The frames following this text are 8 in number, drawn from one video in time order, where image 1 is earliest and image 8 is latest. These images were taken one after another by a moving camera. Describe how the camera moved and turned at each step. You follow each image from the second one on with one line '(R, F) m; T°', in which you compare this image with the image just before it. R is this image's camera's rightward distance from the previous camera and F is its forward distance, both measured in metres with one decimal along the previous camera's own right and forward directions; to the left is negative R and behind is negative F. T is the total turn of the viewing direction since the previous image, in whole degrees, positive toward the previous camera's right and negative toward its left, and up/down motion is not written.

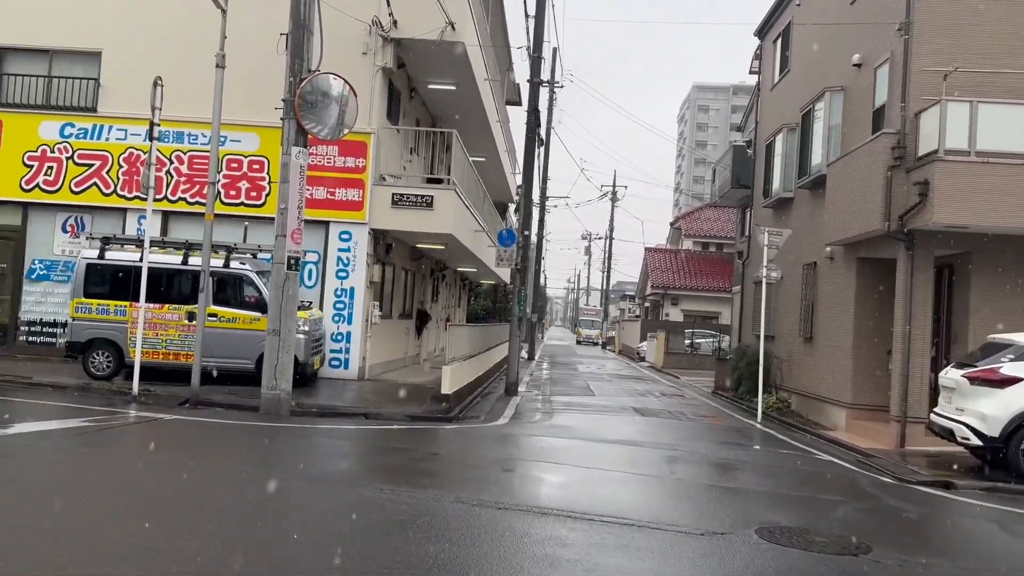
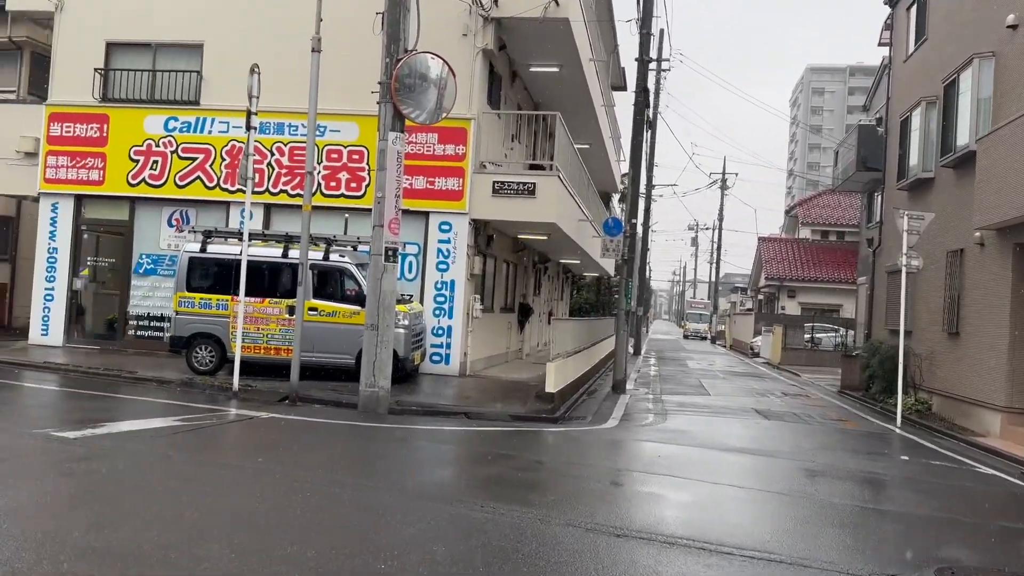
(-0.1, +0.8) m; -7°
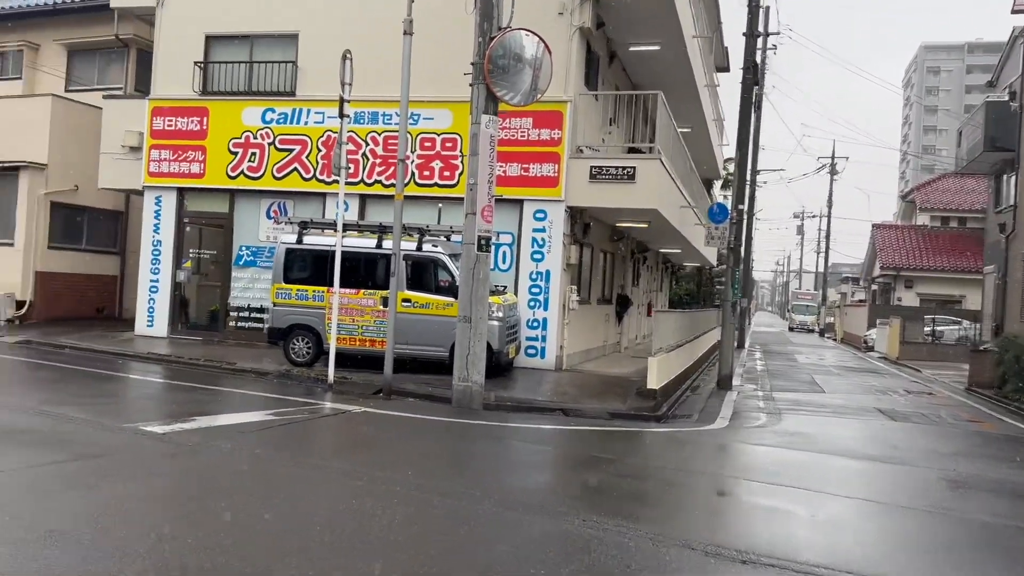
(-0.1, +0.6) m; -6°
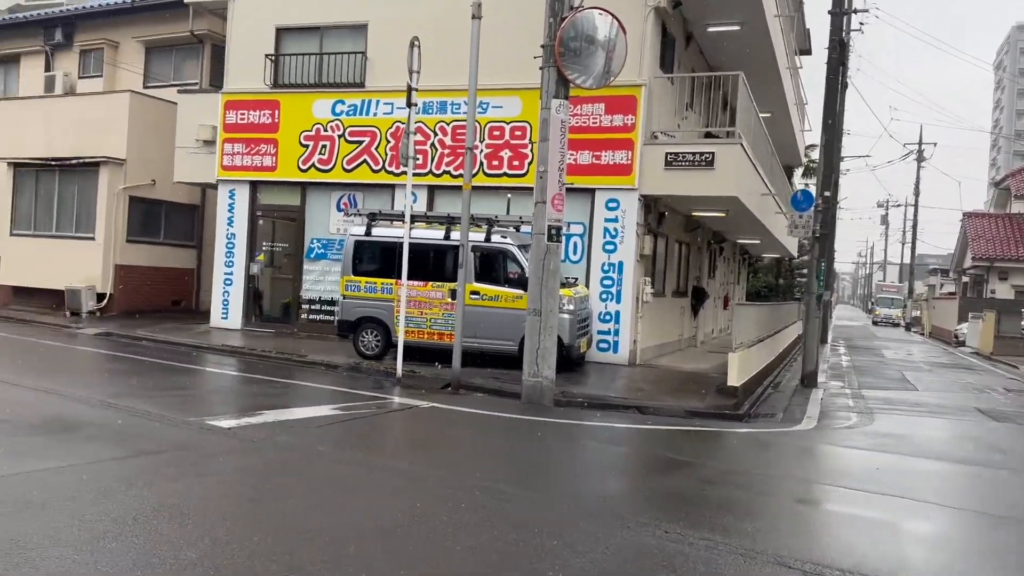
(0.0, +0.4) m; -5°
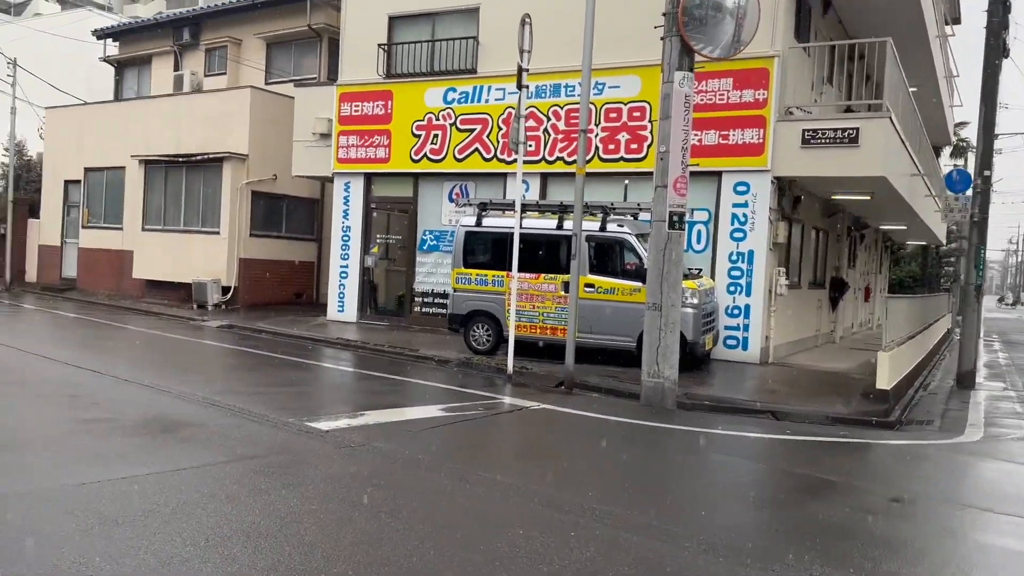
(0.0, +0.7) m; -8°
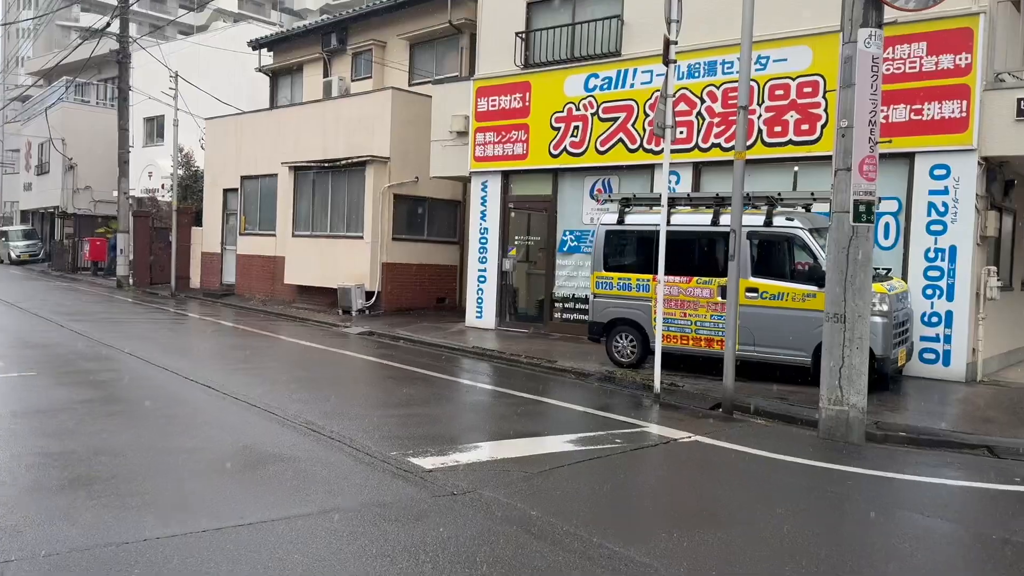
(+0.1, +1.2) m; -10°
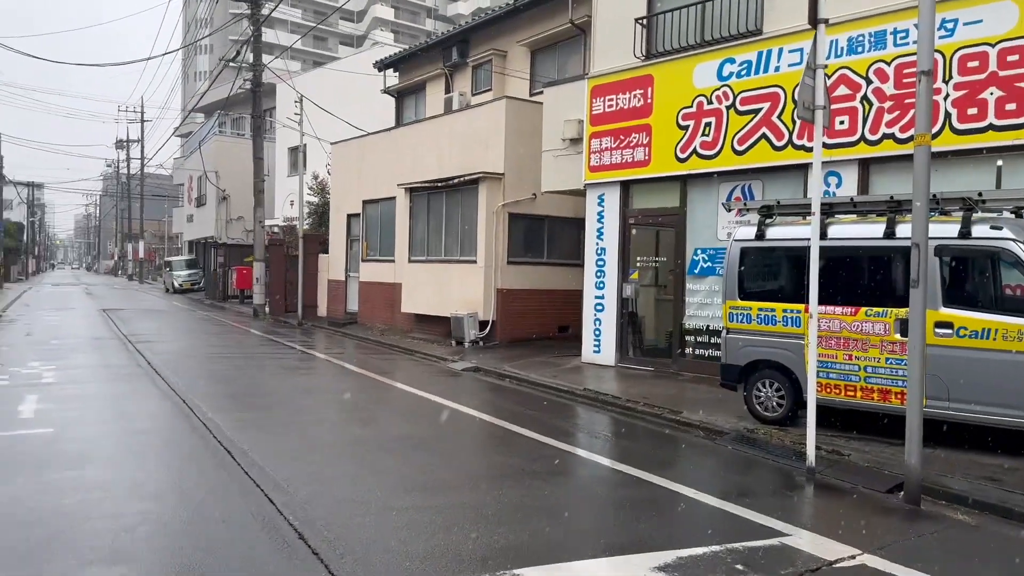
(+0.5, +2.1) m; -11°
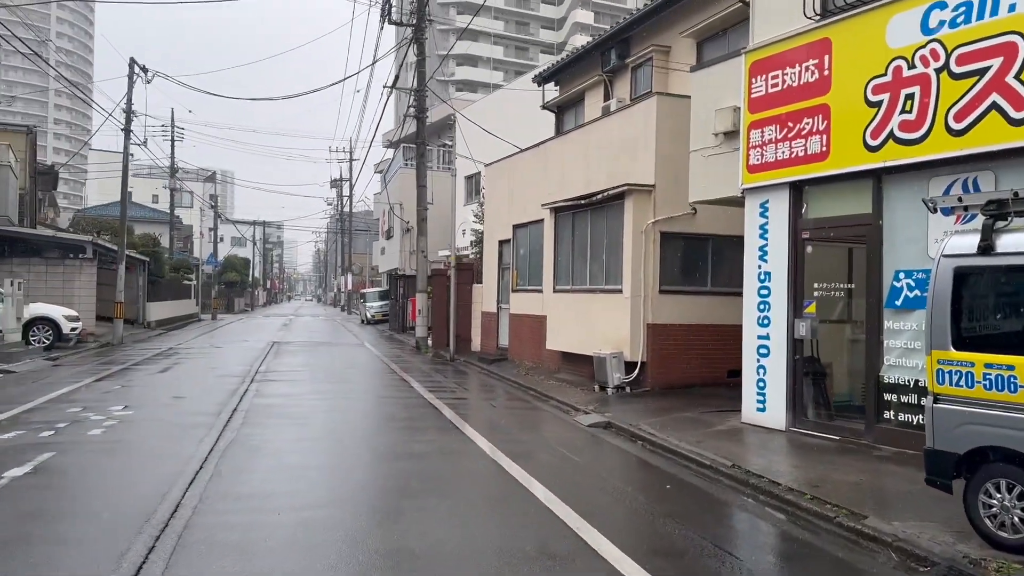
(+1.0, +2.7) m; -14°
